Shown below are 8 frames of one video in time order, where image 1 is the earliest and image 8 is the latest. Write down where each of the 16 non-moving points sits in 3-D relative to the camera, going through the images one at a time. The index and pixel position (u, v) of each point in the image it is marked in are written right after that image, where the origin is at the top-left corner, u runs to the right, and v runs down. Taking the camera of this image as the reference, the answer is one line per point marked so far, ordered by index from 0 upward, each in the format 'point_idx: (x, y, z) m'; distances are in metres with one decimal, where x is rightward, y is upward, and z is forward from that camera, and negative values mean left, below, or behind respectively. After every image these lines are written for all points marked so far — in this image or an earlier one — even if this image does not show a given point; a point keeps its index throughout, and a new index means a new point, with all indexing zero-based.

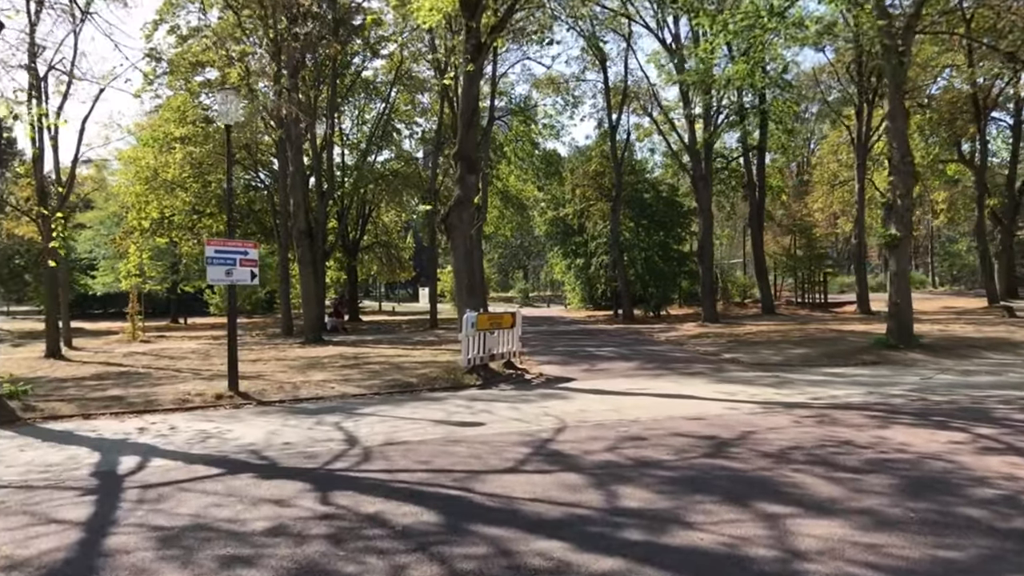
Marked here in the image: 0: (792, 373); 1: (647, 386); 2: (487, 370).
0: (+4.4, -1.3, +13.8) m
1: (+1.9, -1.3, +12.0) m
2: (-0.4, -1.2, +12.8) m
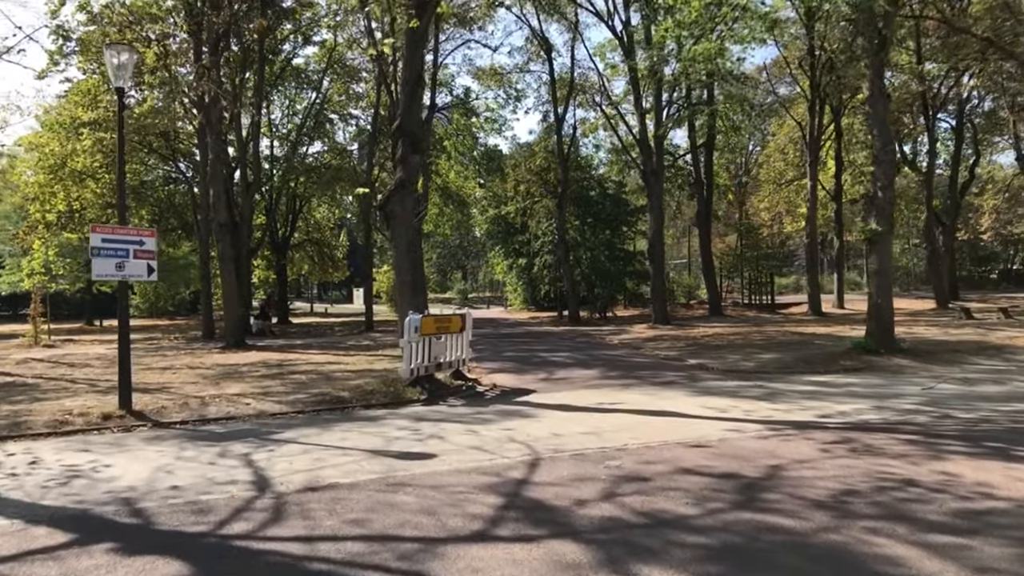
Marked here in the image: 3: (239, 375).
0: (+3.7, -1.3, +12.3) m
1: (+1.3, -1.3, +10.4) m
2: (-1.0, -1.2, +11.0) m
3: (-4.5, -1.4, +14.6) m
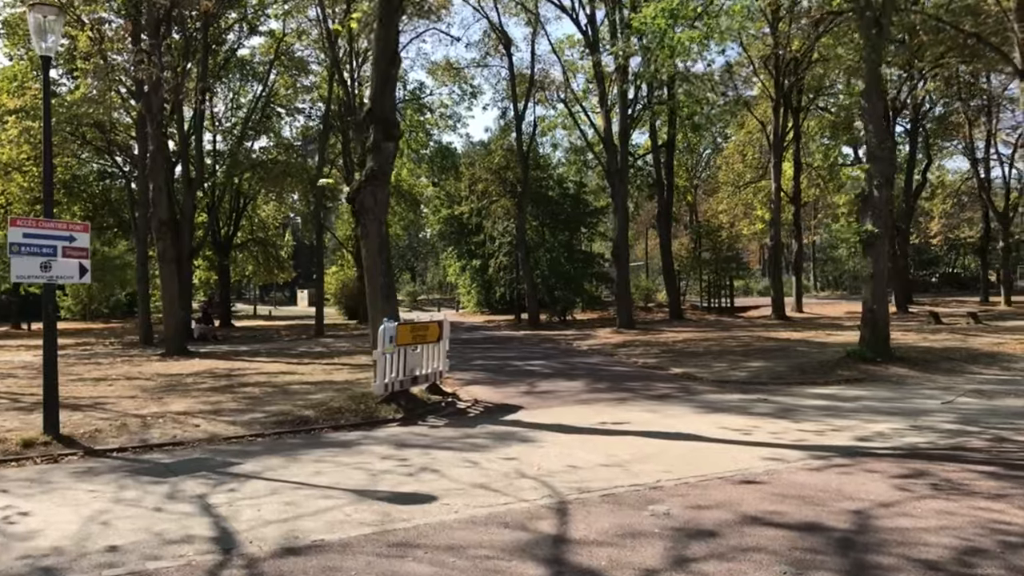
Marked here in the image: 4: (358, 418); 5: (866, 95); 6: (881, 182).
0: (+3.4, -1.4, +11.4) m
1: (+1.2, -1.4, +9.3) m
2: (-1.1, -1.3, +9.7) m
3: (-4.9, -1.5, +13.1) m
4: (-1.6, -1.4, +9.1) m
5: (+5.6, +3.0, +14.0) m
6: (+5.8, +1.7, +13.8) m
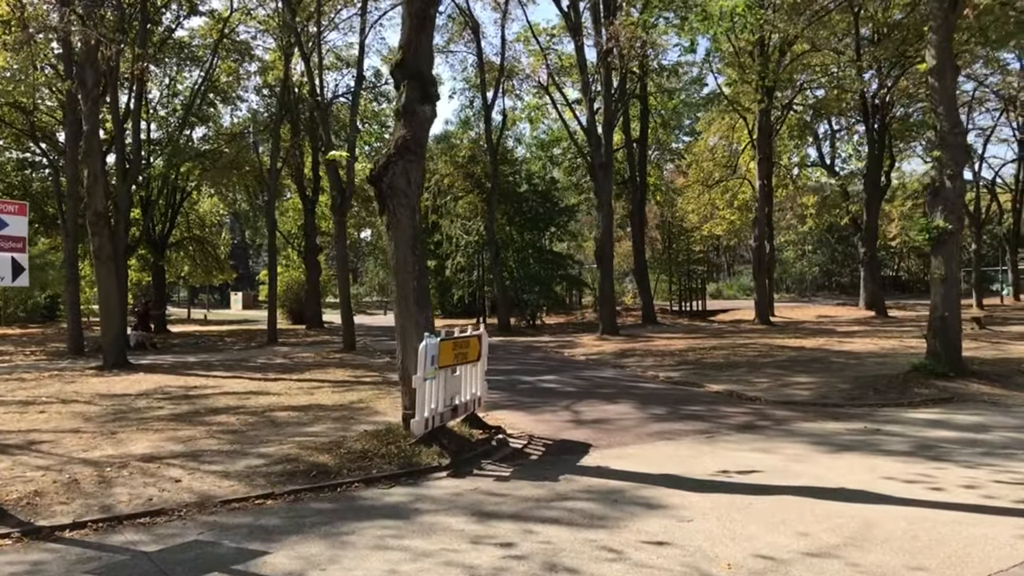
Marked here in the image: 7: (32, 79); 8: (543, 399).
0: (+3.9, -1.4, +9.5) m
1: (+1.8, -1.4, +7.3) m
2: (-0.5, -1.3, +7.5) m
3: (-4.5, -1.5, +10.6) m
4: (-0.9, -1.4, +6.9) m
5: (+5.9, +3.0, +12.3) m
6: (+6.1, +1.6, +12.2) m
7: (-10.3, +4.6, +19.2) m
8: (+0.4, -1.4, +11.3) m
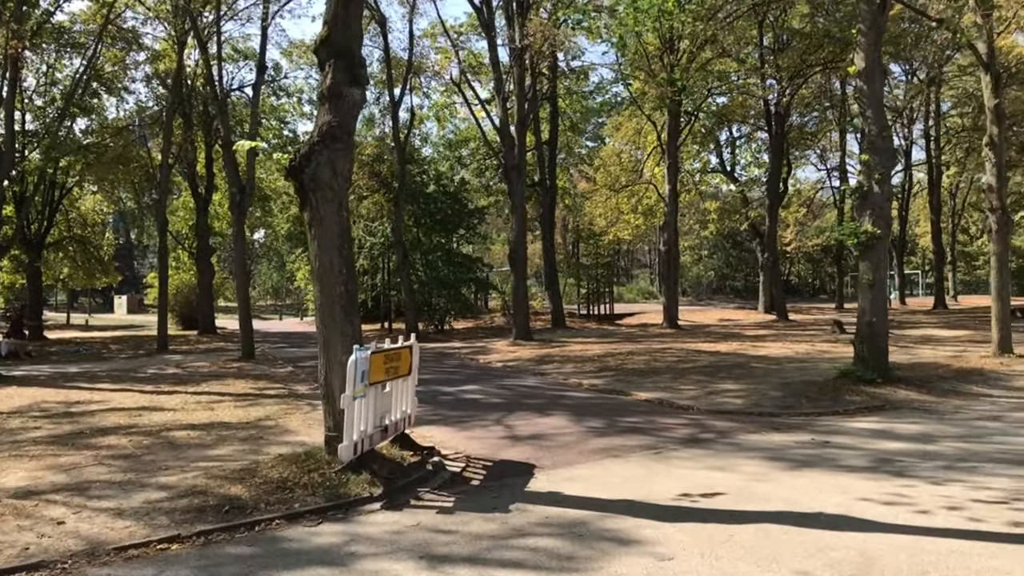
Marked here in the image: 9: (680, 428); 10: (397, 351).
0: (+3.2, -1.5, +9.2) m
1: (+1.4, -1.5, +6.7) m
2: (-1.0, -1.4, +6.7) m
3: (-5.3, -1.6, +9.3) m
4: (-1.3, -1.5, +6.0) m
5: (+4.8, +2.9, +12.2) m
6: (+5.0, +1.5, +12.1) m
7: (-12.1, +4.5, +17.2) m
8: (-0.5, -1.5, +10.6) m
9: (+1.8, -1.5, +9.4) m
10: (-1.0, -0.5, +7.4) m
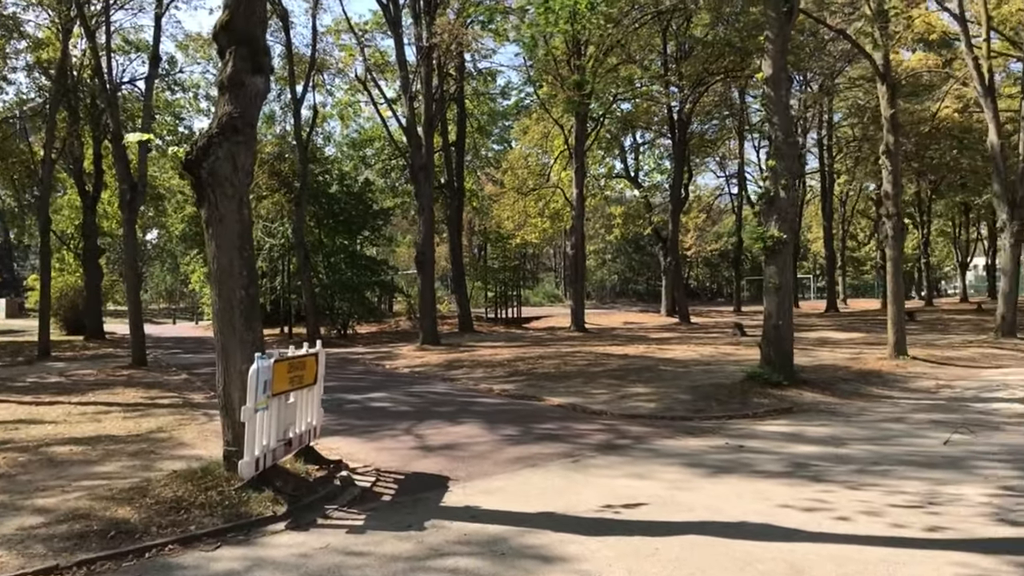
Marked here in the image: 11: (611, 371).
0: (+2.3, -1.5, +9.2) m
1: (+0.8, -1.5, +6.5) m
2: (-1.6, -1.4, +6.3) m
3: (-6.1, -1.6, +8.4) m
4: (-1.8, -1.5, +5.6) m
5: (+3.6, +2.8, +12.4) m
6: (+3.8, +1.5, +12.3) m
7: (-13.7, +4.5, +15.5) m
8: (-1.5, -1.5, +10.2) m
9: (+0.9, -1.5, +9.2) m
10: (-1.6, -0.5, +6.9) m
11: (+1.7, -1.4, +15.5) m
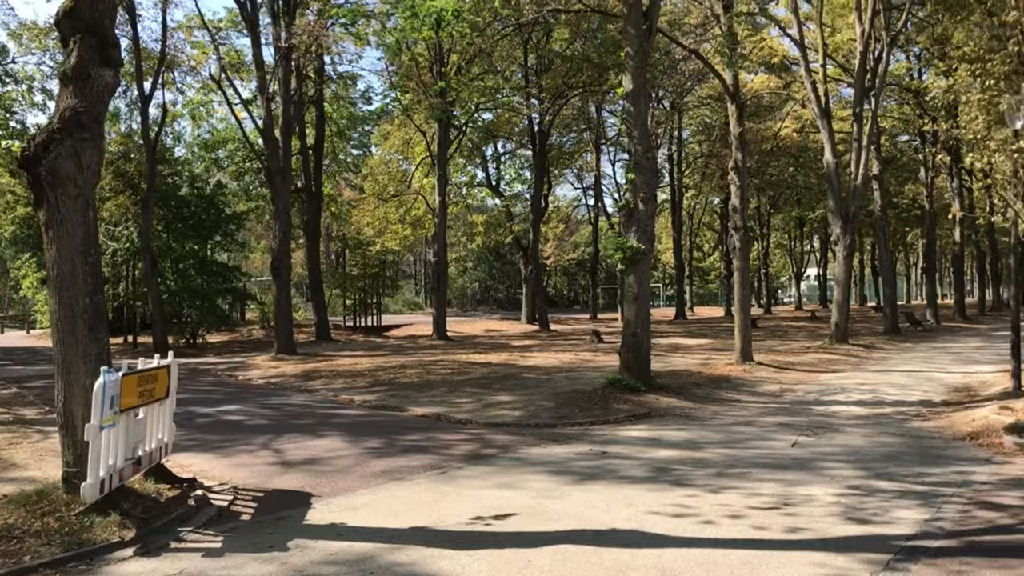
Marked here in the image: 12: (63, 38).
0: (+0.9, -1.6, +9.3) m
1: (-0.2, -1.6, +6.5) m
2: (-2.5, -1.4, +5.8) m
3: (-7.3, -1.6, +7.2) m
4: (-2.6, -1.5, +5.1) m
5: (+1.7, +2.7, +12.7) m
6: (+1.9, +1.3, +12.6) m
7: (-15.9, +4.4, +13.1) m
8: (-3.0, -1.6, +9.7) m
9: (-0.5, -1.6, +9.2) m
10: (-2.6, -0.6, +6.5) m
11: (-0.7, -1.6, +15.5) m
12: (-3.0, +1.6, +5.9) m
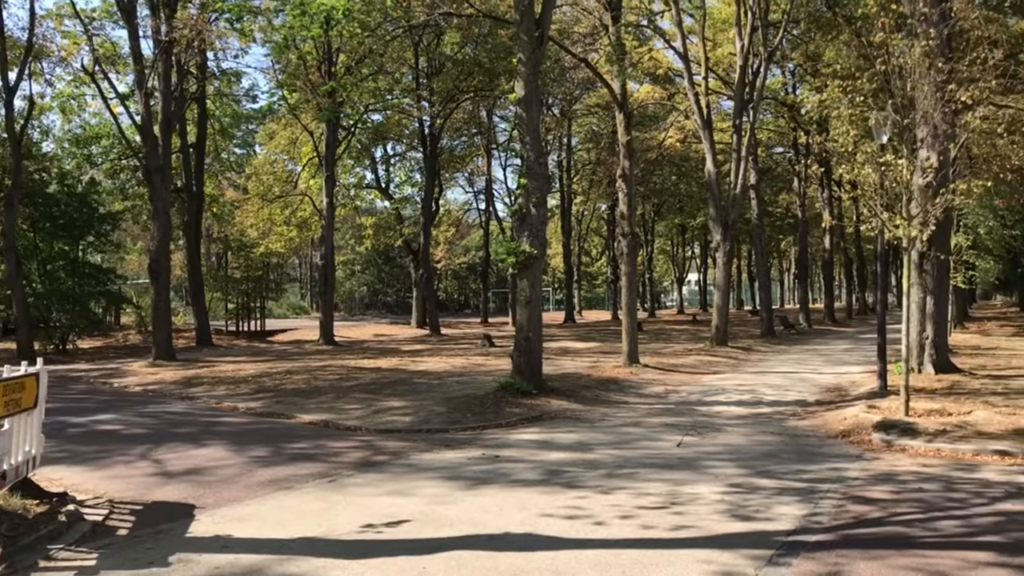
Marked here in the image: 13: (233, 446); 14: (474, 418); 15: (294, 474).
0: (-0.2, -1.7, +9.3) m
1: (-1.0, -1.6, +6.4) m
2: (-3.1, -1.5, +5.5) m
3: (-8.1, -1.6, +6.2) m
4: (-3.2, -1.5, +4.7) m
5: (+0.2, +2.7, +12.8) m
6: (+0.4, +1.3, +12.8) m
7: (-17.3, +4.4, +11.0) m
8: (-4.2, -1.6, +9.2) m
9: (-1.6, -1.6, +9.0) m
10: (-3.4, -0.6, +6.1) m
11: (-2.5, -1.7, +15.2) m
12: (-3.7, +1.6, +5.5) m
13: (-2.9, -1.6, +9.2) m
14: (-0.5, -1.7, +11.4) m
15: (-1.9, -1.6, +7.7) m
